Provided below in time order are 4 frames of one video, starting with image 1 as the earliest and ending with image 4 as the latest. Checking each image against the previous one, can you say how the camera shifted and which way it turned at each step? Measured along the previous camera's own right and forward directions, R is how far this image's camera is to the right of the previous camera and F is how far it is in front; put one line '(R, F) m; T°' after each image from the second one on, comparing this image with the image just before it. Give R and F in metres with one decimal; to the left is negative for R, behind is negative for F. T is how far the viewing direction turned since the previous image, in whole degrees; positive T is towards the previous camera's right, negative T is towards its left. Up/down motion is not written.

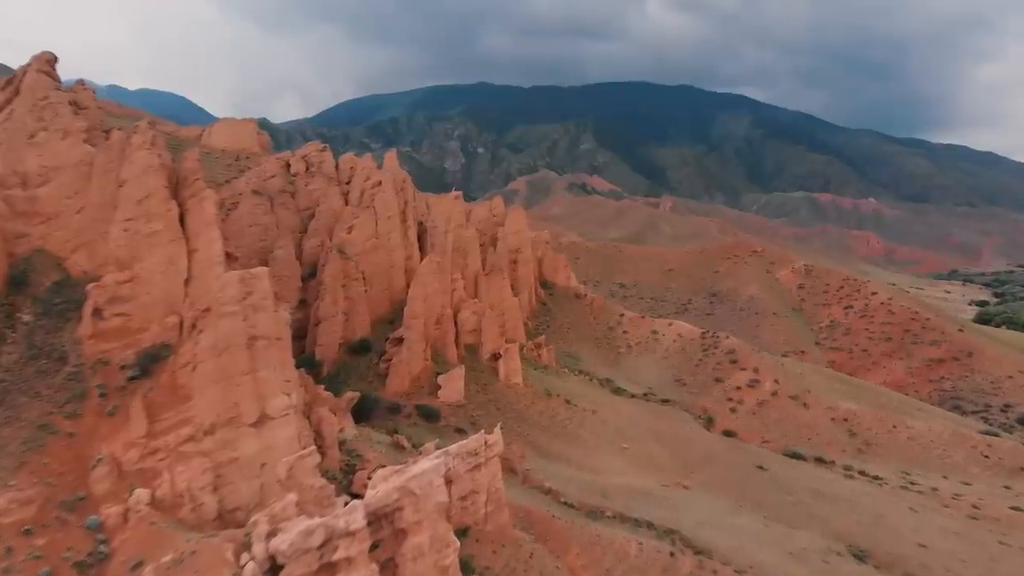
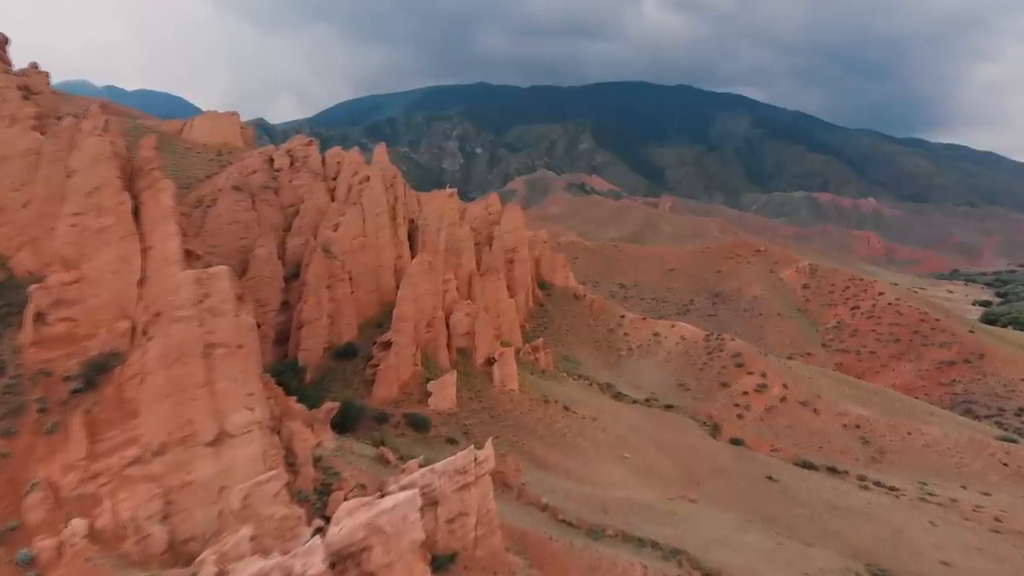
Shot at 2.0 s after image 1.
(+0.1, +1.4) m; 0°
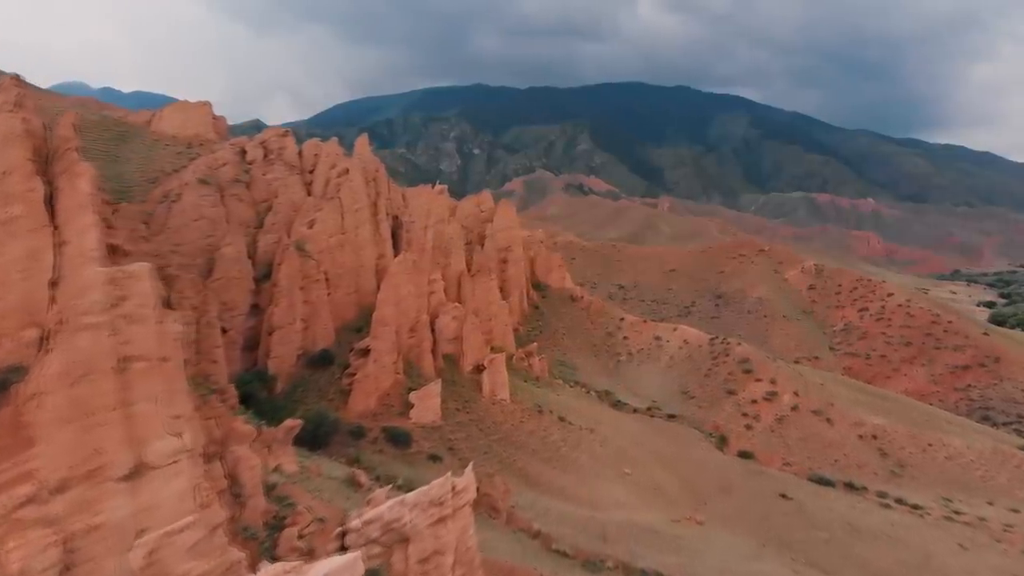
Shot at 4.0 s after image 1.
(+0.2, +1.9) m; 0°
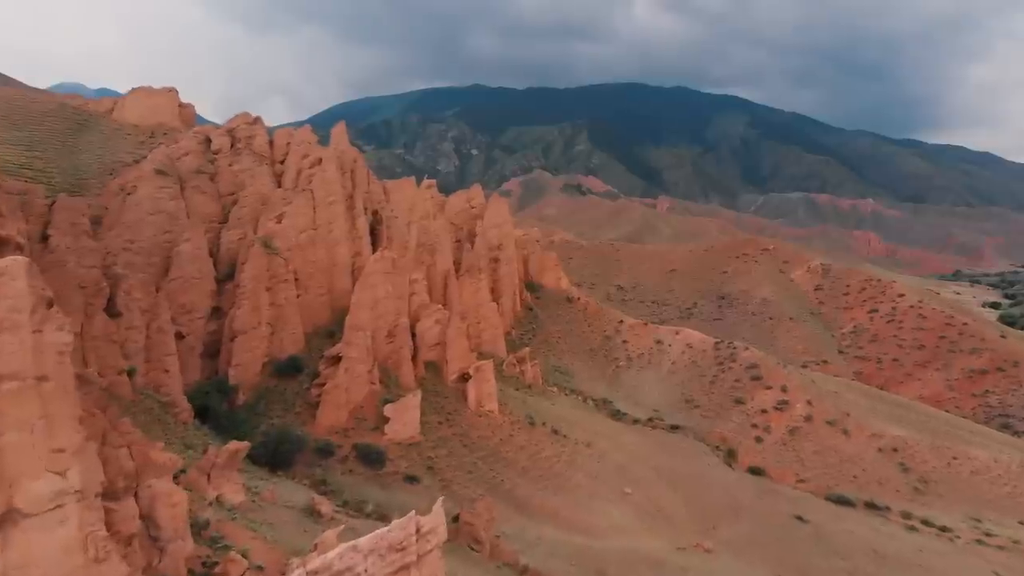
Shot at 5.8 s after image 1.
(+0.3, +2.0) m; 0°
